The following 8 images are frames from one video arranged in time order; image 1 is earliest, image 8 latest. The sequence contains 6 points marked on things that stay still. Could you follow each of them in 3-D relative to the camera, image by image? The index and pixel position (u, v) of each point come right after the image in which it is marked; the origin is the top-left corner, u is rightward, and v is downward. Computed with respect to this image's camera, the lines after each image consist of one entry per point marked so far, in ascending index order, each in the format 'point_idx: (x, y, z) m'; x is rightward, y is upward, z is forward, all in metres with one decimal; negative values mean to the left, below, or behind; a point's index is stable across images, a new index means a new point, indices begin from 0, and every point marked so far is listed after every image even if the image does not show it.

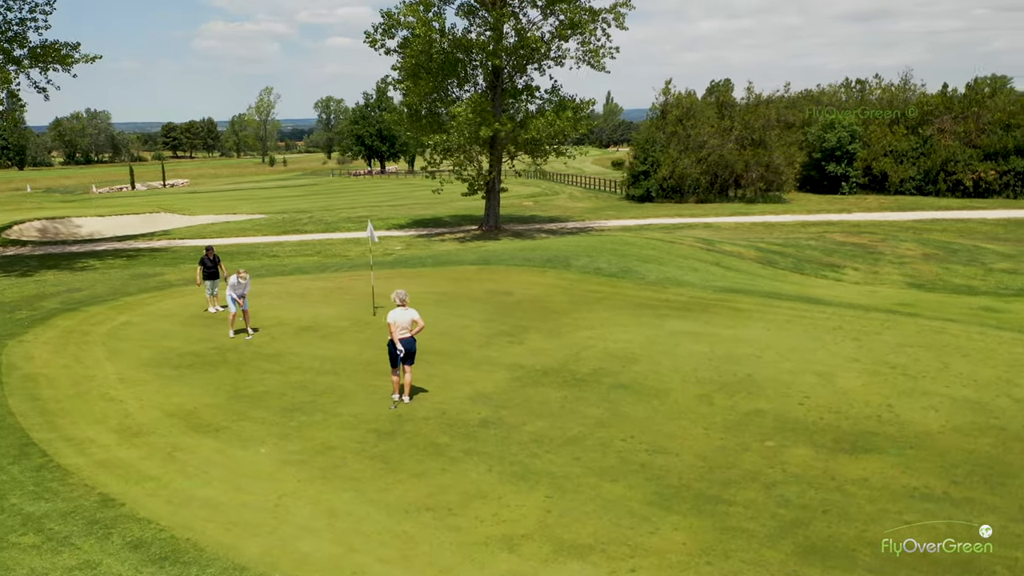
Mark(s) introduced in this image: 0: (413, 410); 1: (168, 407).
0: (-1.4, -1.8, +12.0) m
1: (-5.2, -1.8, +12.4) m
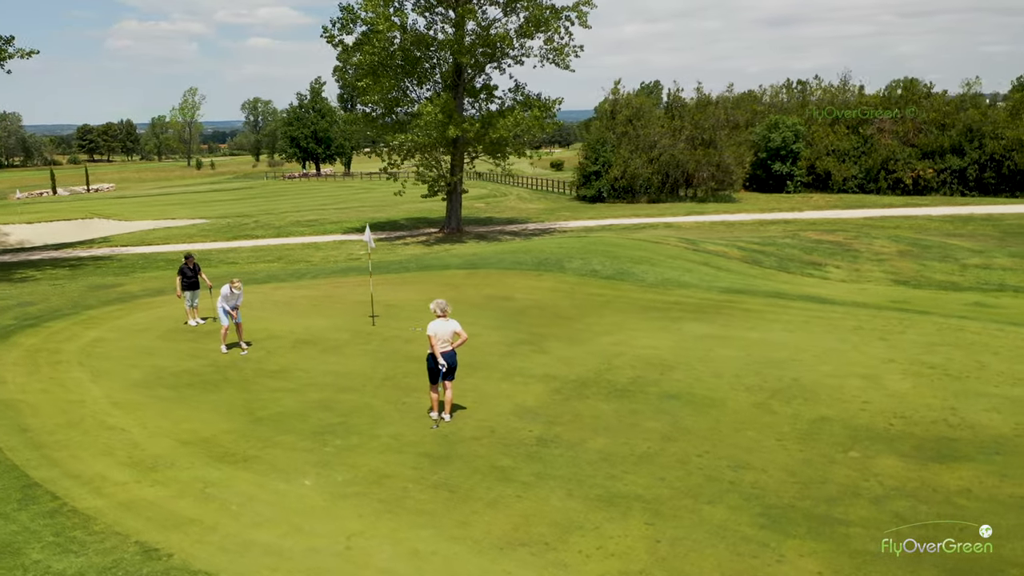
0: (-0.6, -1.9, +11.0) m
1: (-4.4, -2.0, +11.1) m
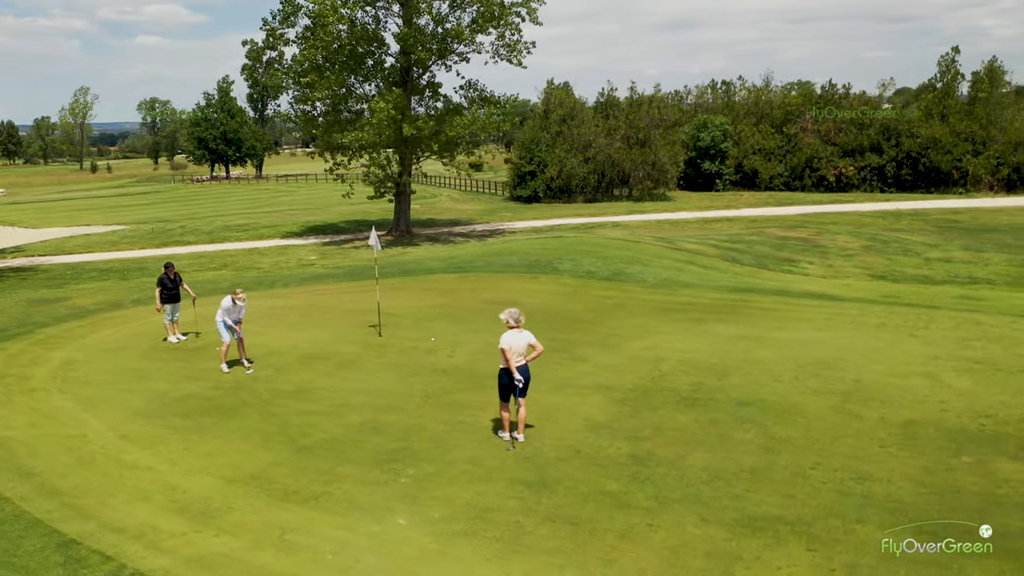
0: (+0.4, -2.0, +10.0) m
1: (-3.4, -2.1, +9.6) m
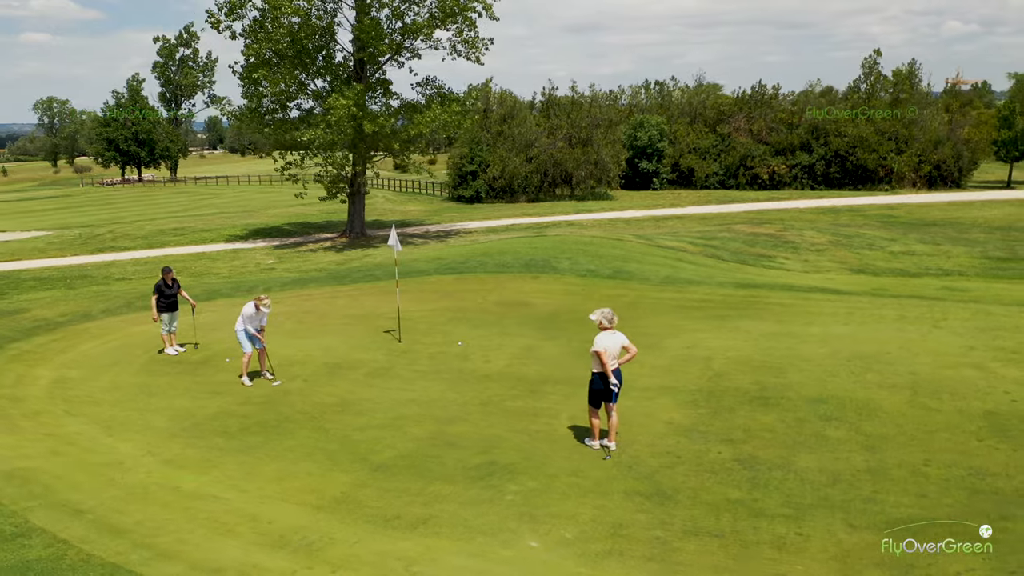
0: (+1.5, -2.0, +9.4) m
1: (-2.2, -2.2, +8.7) m
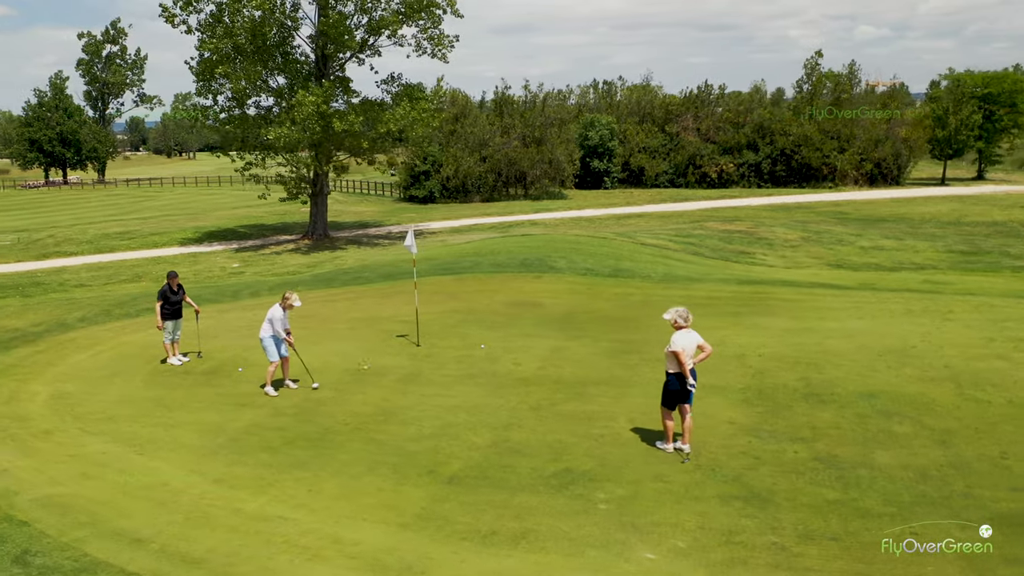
0: (+2.4, -1.9, +9.1) m
1: (-1.3, -2.2, +8.1) m
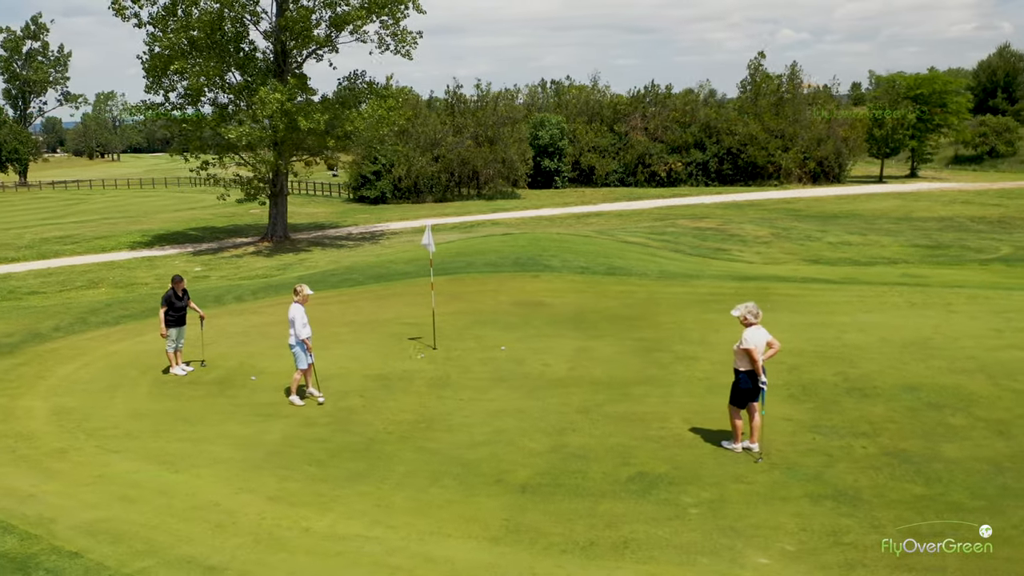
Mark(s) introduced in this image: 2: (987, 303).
0: (+3.1, -1.9, +9.0) m
1: (-0.4, -2.2, +7.6) m
2: (+9.6, -0.3, +16.6) m
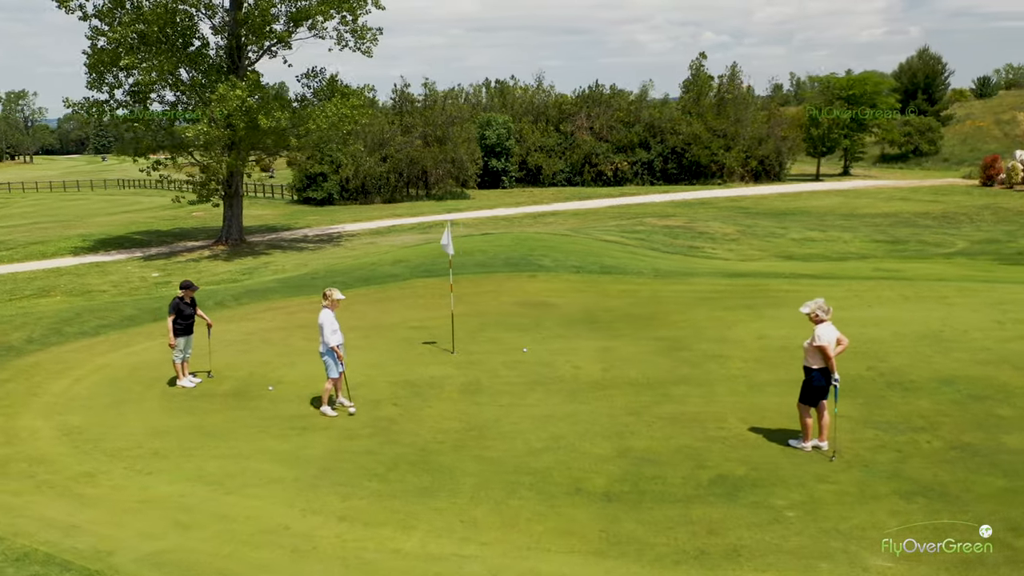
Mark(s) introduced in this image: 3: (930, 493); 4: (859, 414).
0: (+3.9, -1.8, +8.9) m
1: (+0.4, -2.2, +7.2) m
2: (+9.7, -0.1, +17.1) m
3: (+4.0, -2.0, +8.0) m
4: (+4.2, -1.6, +10.1) m
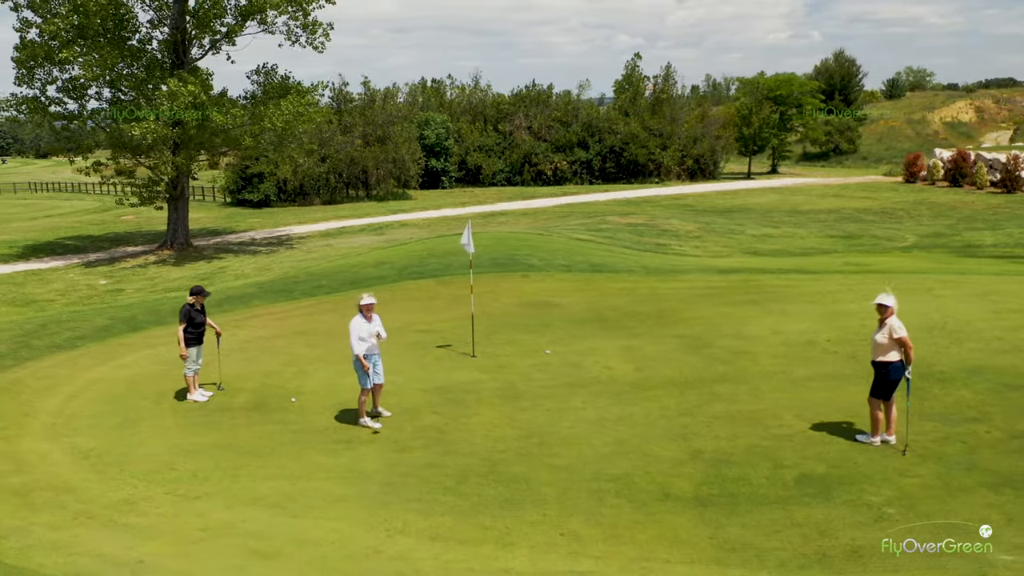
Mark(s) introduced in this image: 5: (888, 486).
0: (+4.6, -1.7, +8.9) m
1: (+1.4, -2.2, +6.9) m
2: (+9.6, 0.0, +17.6) m
3: (+4.9, -1.9, +8.0) m
4: (+4.9, -1.5, +10.2) m
5: (+3.7, -1.9, +8.0) m
